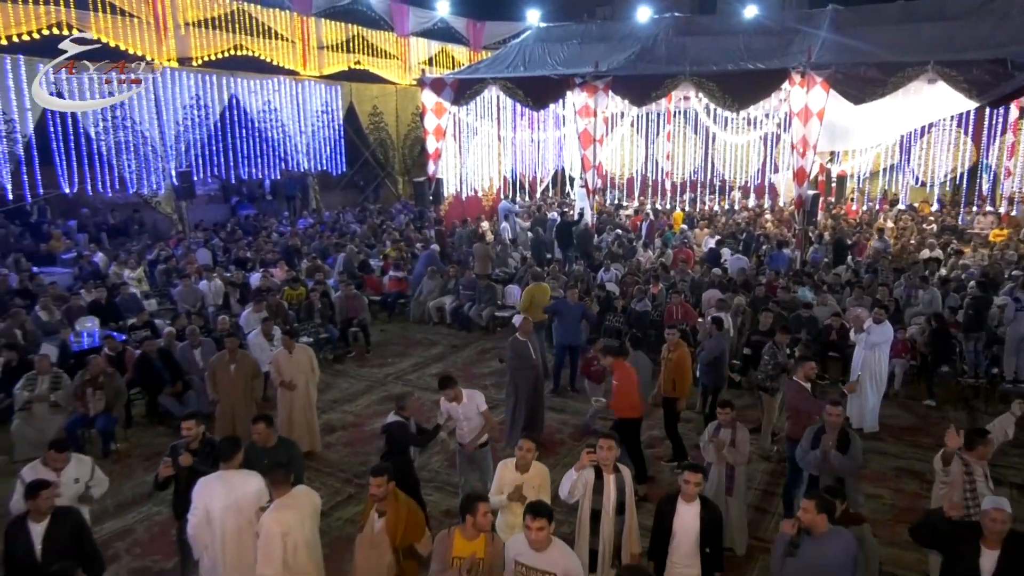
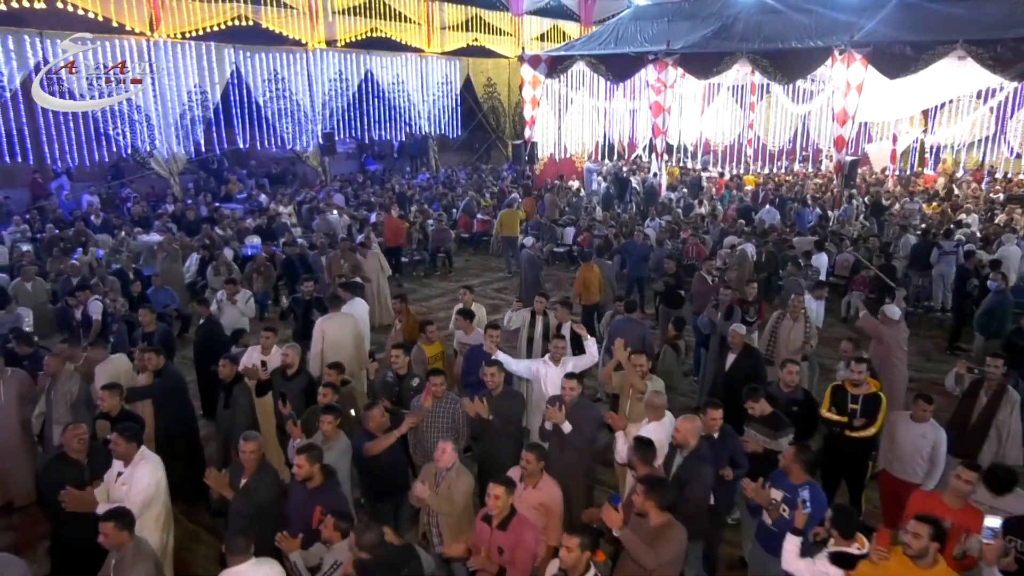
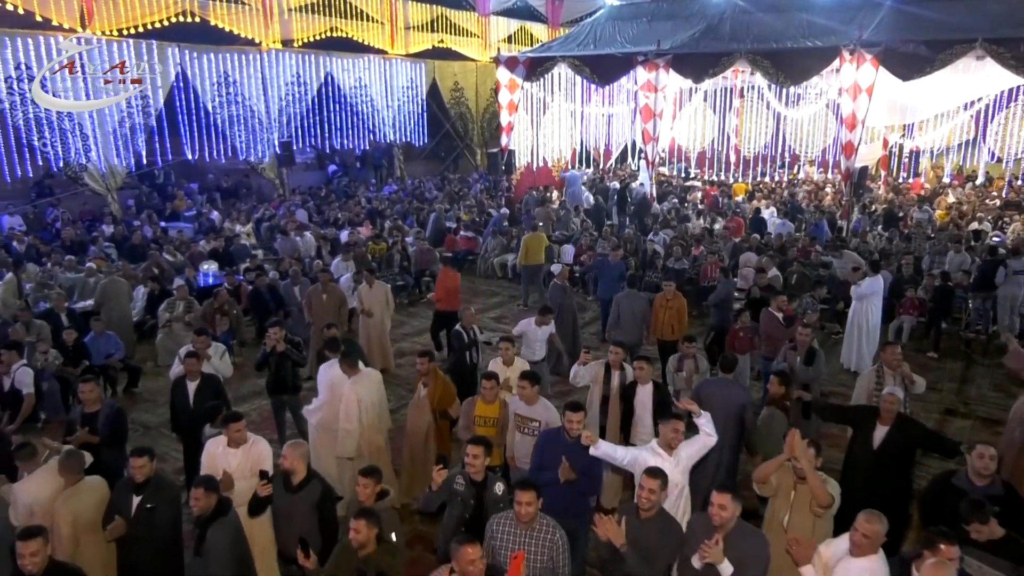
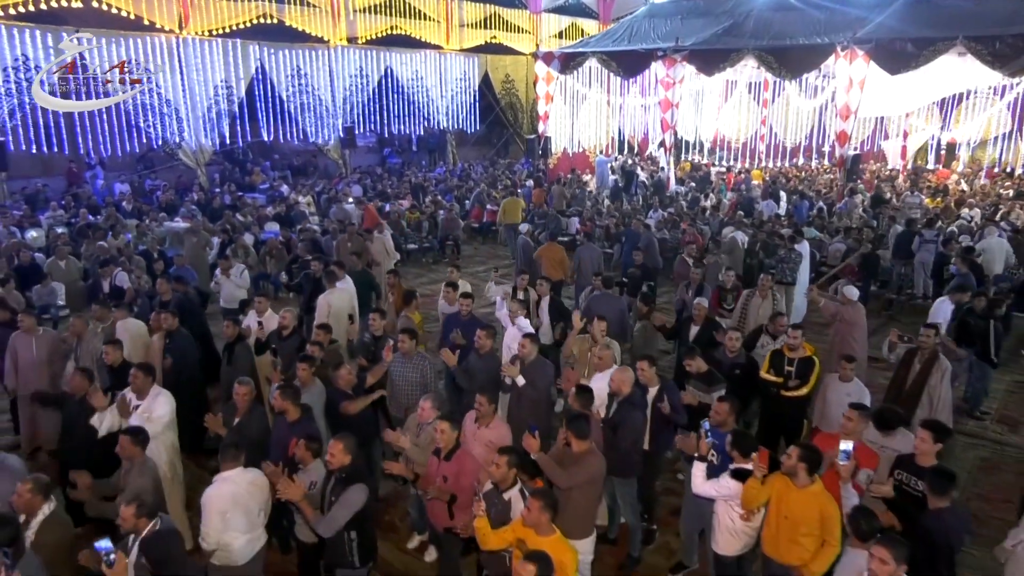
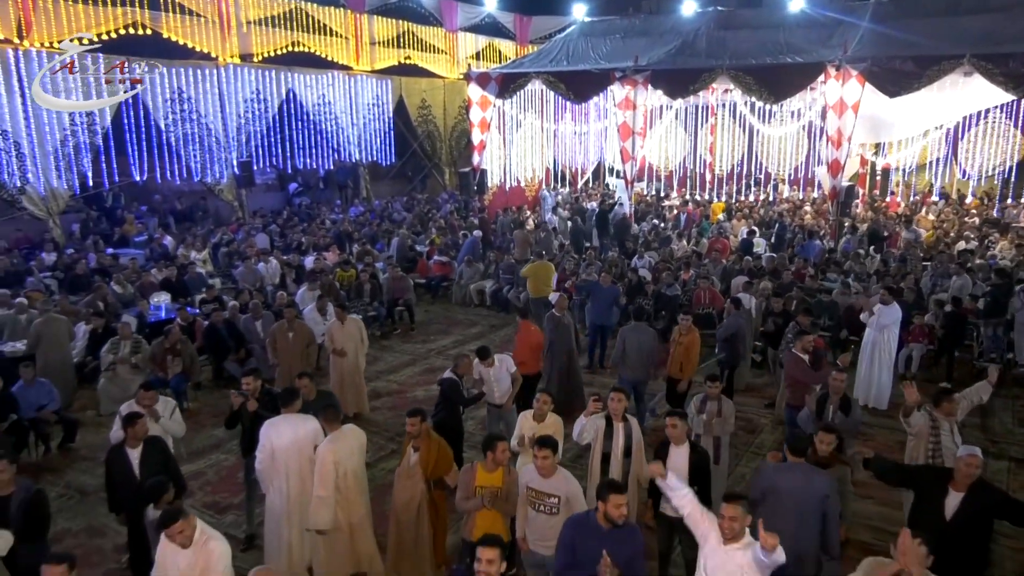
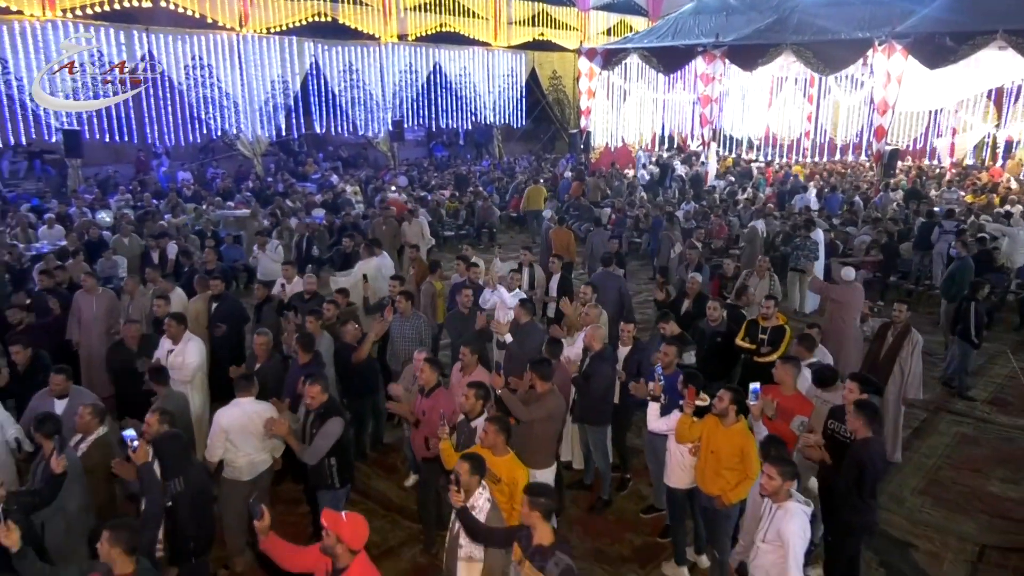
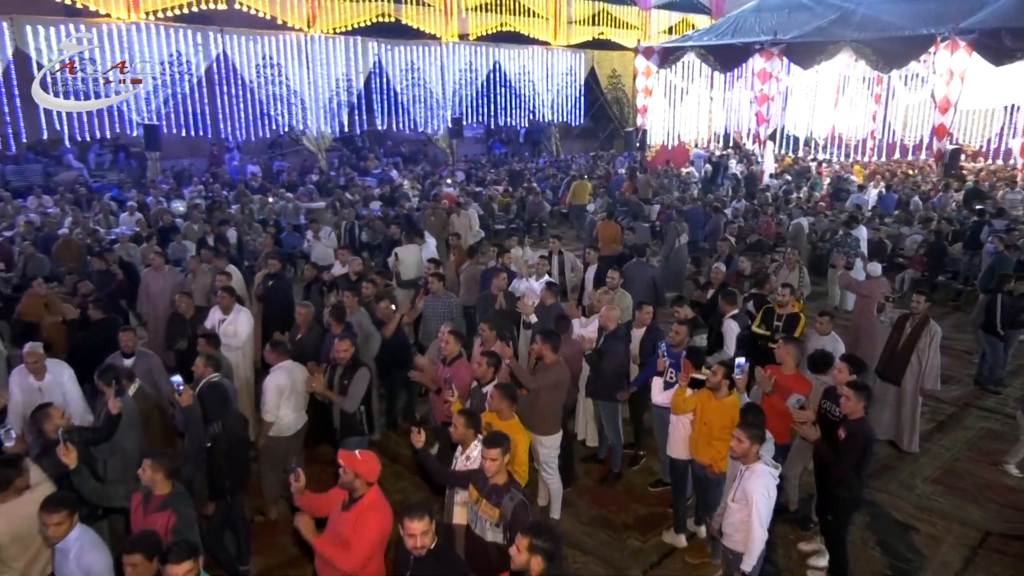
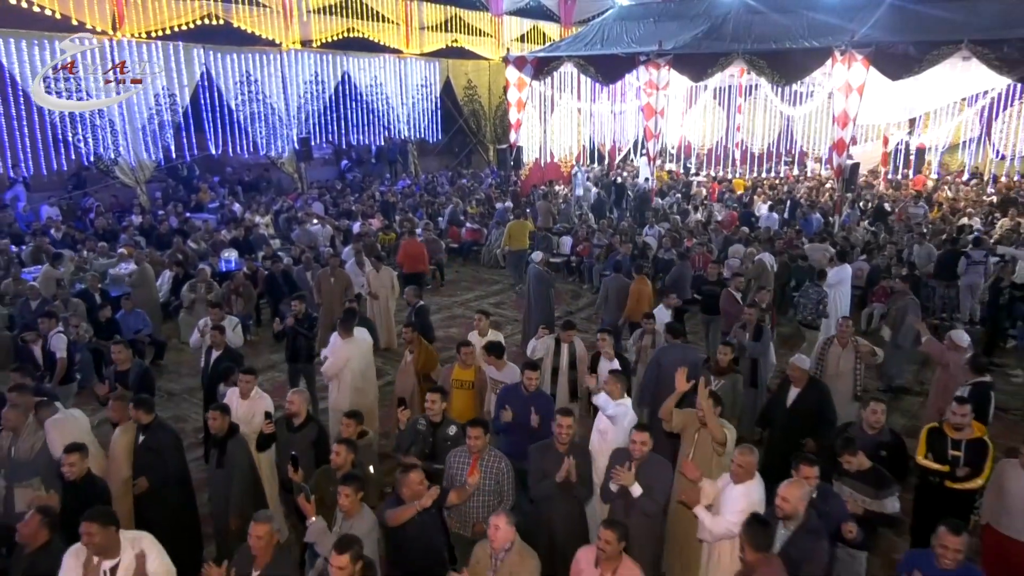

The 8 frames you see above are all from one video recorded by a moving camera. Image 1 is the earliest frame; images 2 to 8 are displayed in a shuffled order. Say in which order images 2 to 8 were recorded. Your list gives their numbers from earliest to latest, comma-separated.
5, 3, 8, 2, 4, 6, 7
